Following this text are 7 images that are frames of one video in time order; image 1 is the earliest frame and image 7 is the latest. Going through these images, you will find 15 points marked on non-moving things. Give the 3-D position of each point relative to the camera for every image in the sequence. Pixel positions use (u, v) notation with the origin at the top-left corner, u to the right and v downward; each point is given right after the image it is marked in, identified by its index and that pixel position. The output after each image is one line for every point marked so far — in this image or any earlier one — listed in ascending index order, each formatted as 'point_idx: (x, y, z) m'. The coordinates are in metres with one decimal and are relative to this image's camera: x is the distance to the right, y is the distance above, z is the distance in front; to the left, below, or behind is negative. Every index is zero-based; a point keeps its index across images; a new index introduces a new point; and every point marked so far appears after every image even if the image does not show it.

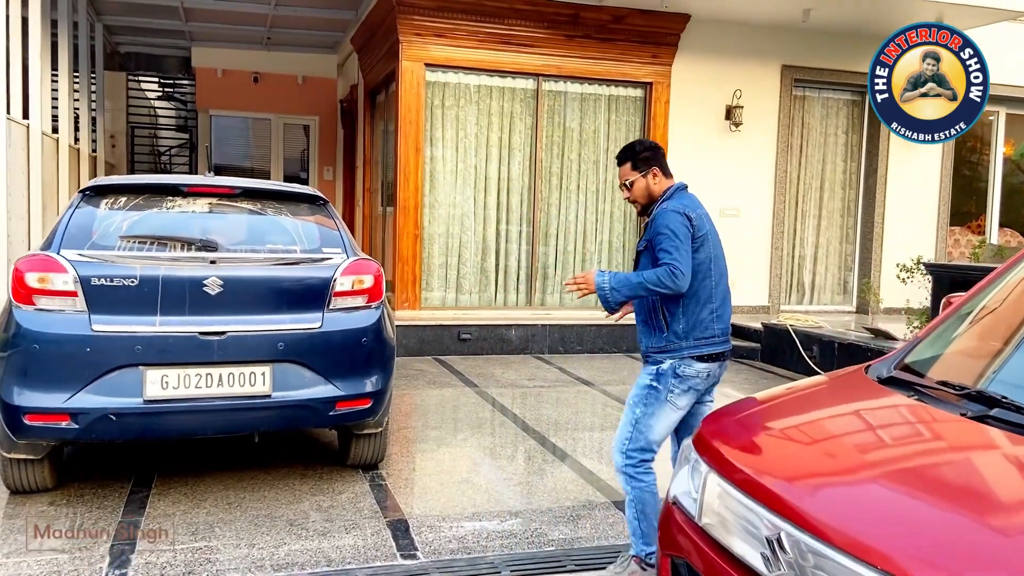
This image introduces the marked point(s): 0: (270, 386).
0: (-1.1, -0.4, +3.5) m
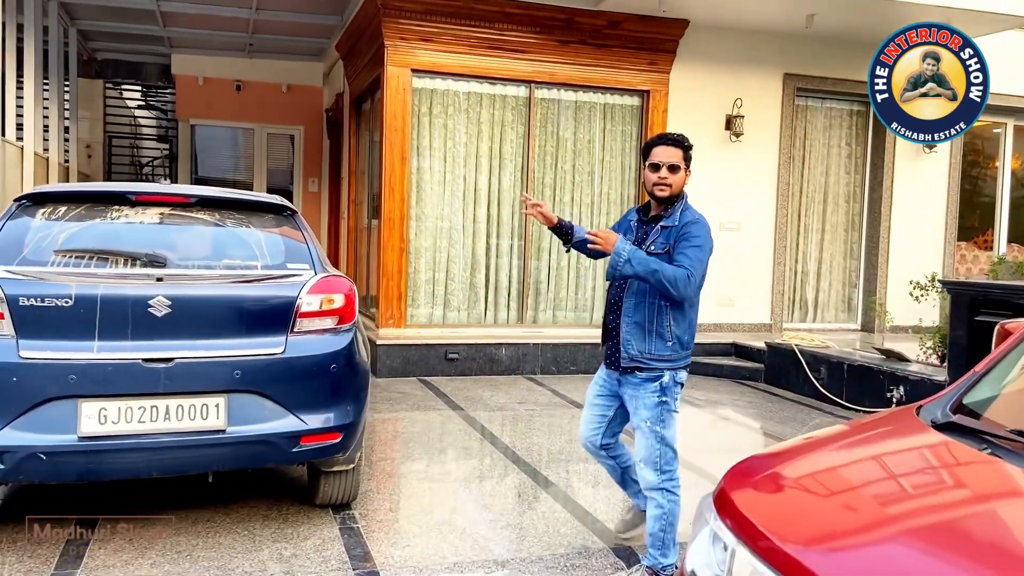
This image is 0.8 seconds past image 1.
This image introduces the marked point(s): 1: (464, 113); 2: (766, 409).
0: (-1.1, -0.5, +3.1) m
1: (-0.5, +1.7, +7.5) m
2: (+2.1, -1.0, +6.5) m
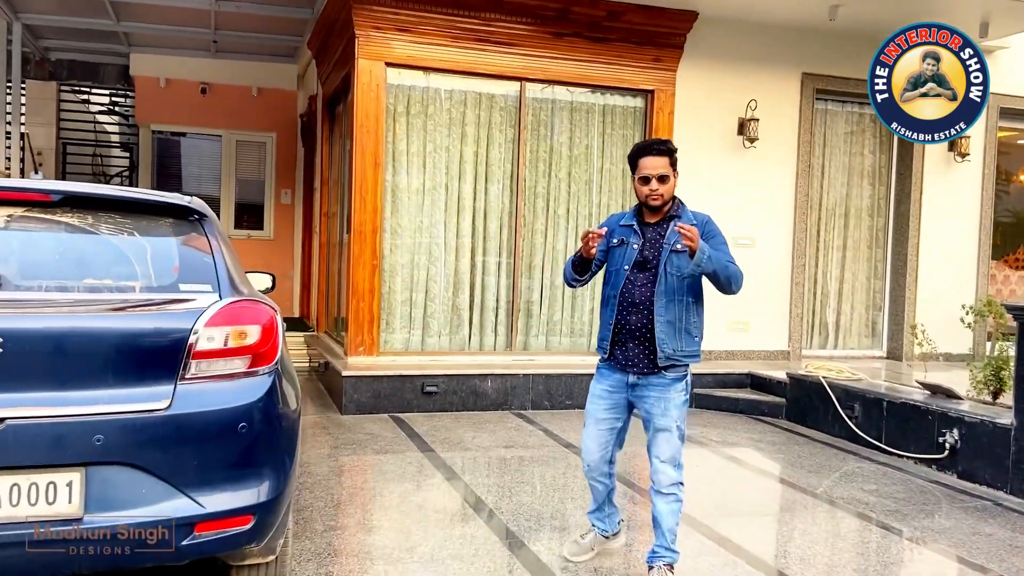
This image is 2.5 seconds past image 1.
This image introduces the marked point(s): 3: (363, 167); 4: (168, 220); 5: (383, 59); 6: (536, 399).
0: (-1.2, -0.6, +2.2) m
1: (-0.6, +1.5, +6.7) m
2: (+2.0, -1.2, +5.6) m
3: (-1.2, +1.0, +6.3) m
4: (-1.1, +0.2, +2.6) m
5: (-1.0, +1.8, +6.3) m
6: (+0.2, -0.9, +6.3) m
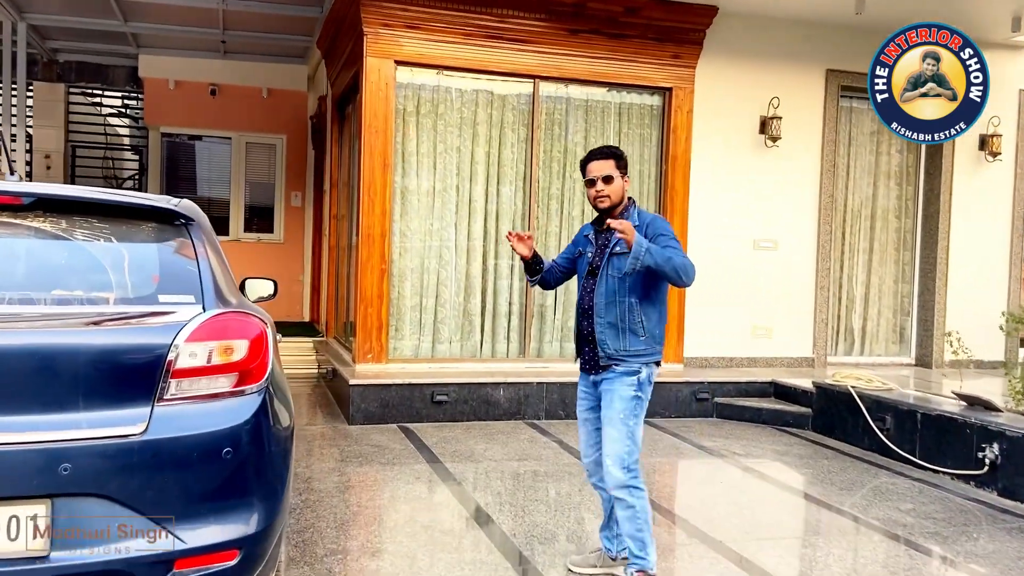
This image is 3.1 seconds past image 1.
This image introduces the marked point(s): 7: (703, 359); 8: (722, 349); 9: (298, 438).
0: (-1.2, -0.6, +2.0) m
1: (-0.4, +1.4, +6.5) m
2: (+2.1, -1.2, +5.3) m
3: (-1.1, +0.9, +6.1) m
4: (-1.1, +0.2, +2.4) m
5: (-0.9, +1.8, +6.1) m
6: (+0.3, -0.9, +6.1) m
7: (+1.7, -0.6, +7.0) m
8: (+1.9, -0.5, +7.1) m
9: (-1.4, -1.0, +5.3) m
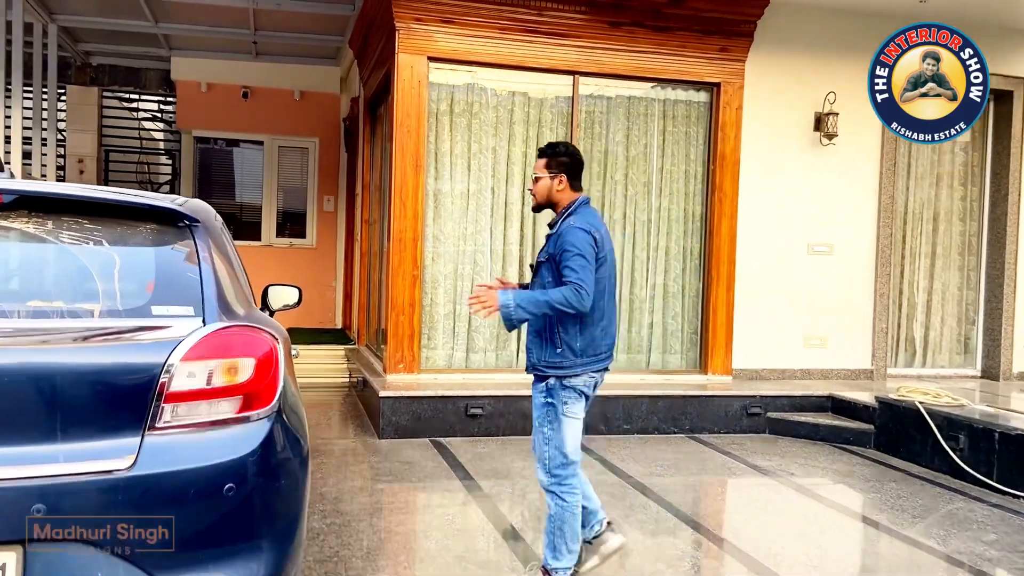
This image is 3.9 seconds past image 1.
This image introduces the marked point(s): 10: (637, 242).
0: (-1.1, -0.6, +1.7) m
1: (-0.1, +1.4, +6.2) m
2: (+2.3, -1.2, +4.9) m
3: (-0.8, +0.9, +5.9) m
4: (-1.0, +0.2, +2.2) m
5: (-0.6, +1.7, +5.9) m
6: (+0.6, -1.0, +5.8) m
7: (+2.0, -0.7, +6.6) m
8: (+2.2, -0.6, +6.6) m
9: (-1.2, -1.1, +5.1) m
10: (+1.0, +0.4, +6.5) m
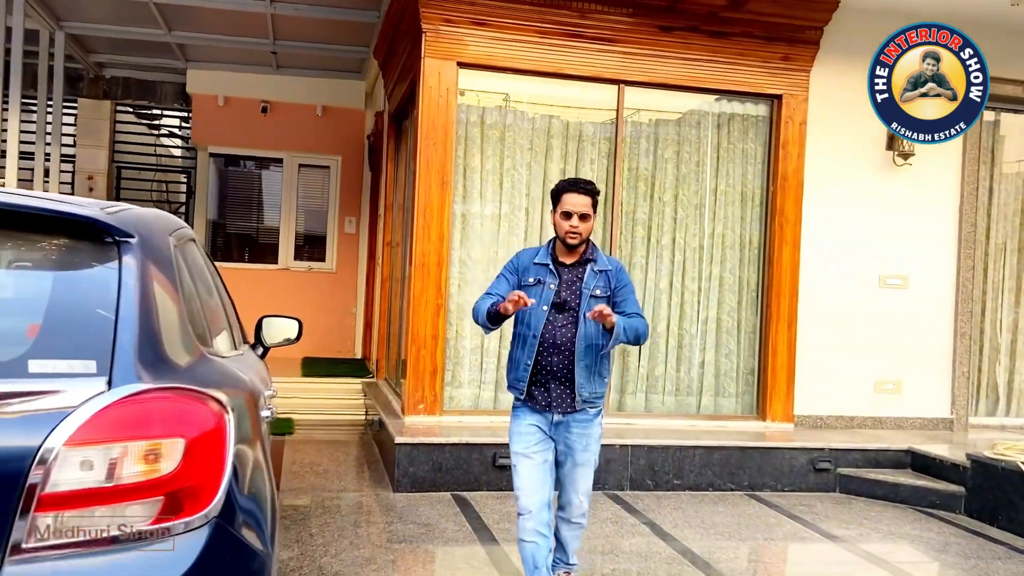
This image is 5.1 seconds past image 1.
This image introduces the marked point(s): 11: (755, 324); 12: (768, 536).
0: (-1.0, -0.7, +1.0) m
1: (+0.1, +1.2, +5.6) m
2: (+2.5, -1.5, +4.1) m
3: (-0.6, +0.7, +5.2) m
4: (-0.9, +0.1, +1.5) m
5: (-0.4, +1.5, +5.3) m
6: (+0.8, -1.2, +5.0) m
7: (+2.3, -1.0, +5.8) m
8: (+2.4, -0.9, +5.9) m
9: (-1.0, -1.2, +4.4) m
10: (+1.3, +0.1, +5.8) m
11: (+1.8, -0.3, +5.9) m
12: (+1.4, -1.4, +4.4) m
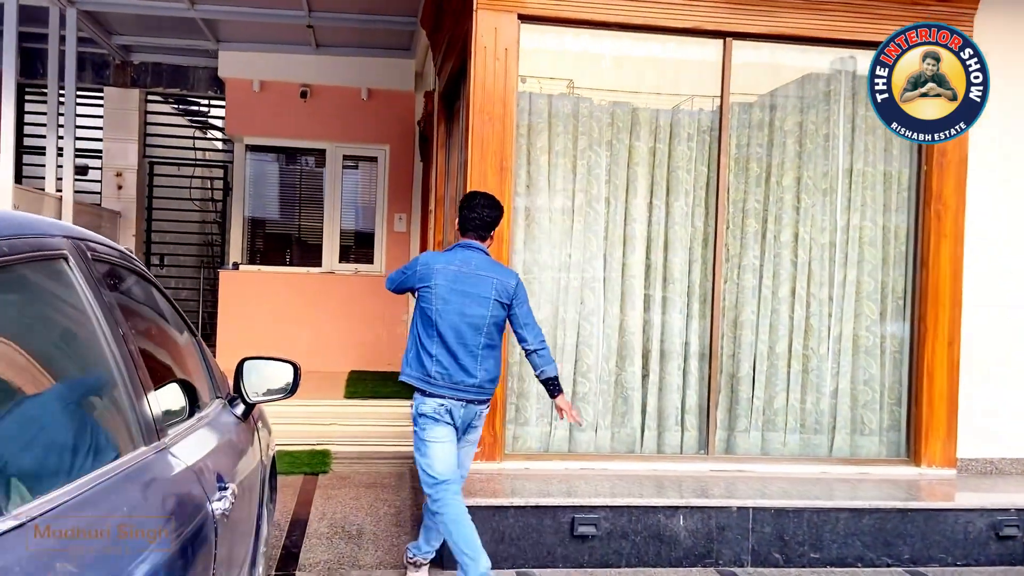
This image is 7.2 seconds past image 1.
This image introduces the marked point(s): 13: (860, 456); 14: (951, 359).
0: (-0.9, -0.8, 0.0) m
1: (+0.5, +1.1, +4.4) m
2: (+2.8, -1.5, +2.8) m
3: (-0.2, +0.6, +4.1) m
4: (-0.8, 0.0, +0.5) m
5: (0.0, +1.5, +4.1) m
6: (+1.2, -1.3, +3.8) m
7: (+2.7, -1.0, +4.5) m
8: (+2.9, -0.9, +4.6) m
9: (-0.6, -1.3, +3.3) m
10: (+1.7, +0.1, +4.5) m
11: (+2.2, -0.3, +4.6) m
12: (+1.8, -1.4, +3.2) m
13: (+2.0, -1.0, +4.6) m
14: (+2.5, -0.4, +4.4) m
